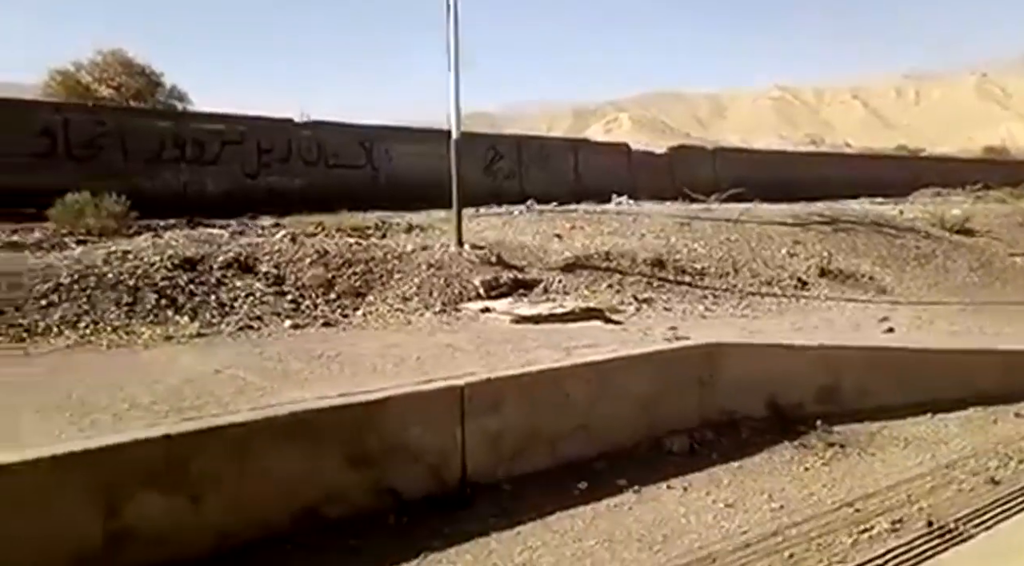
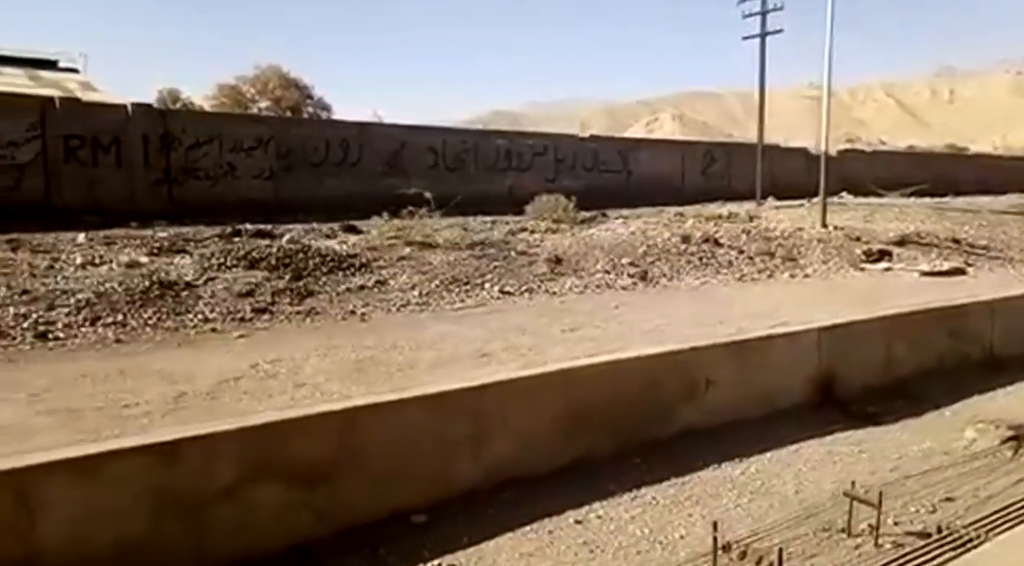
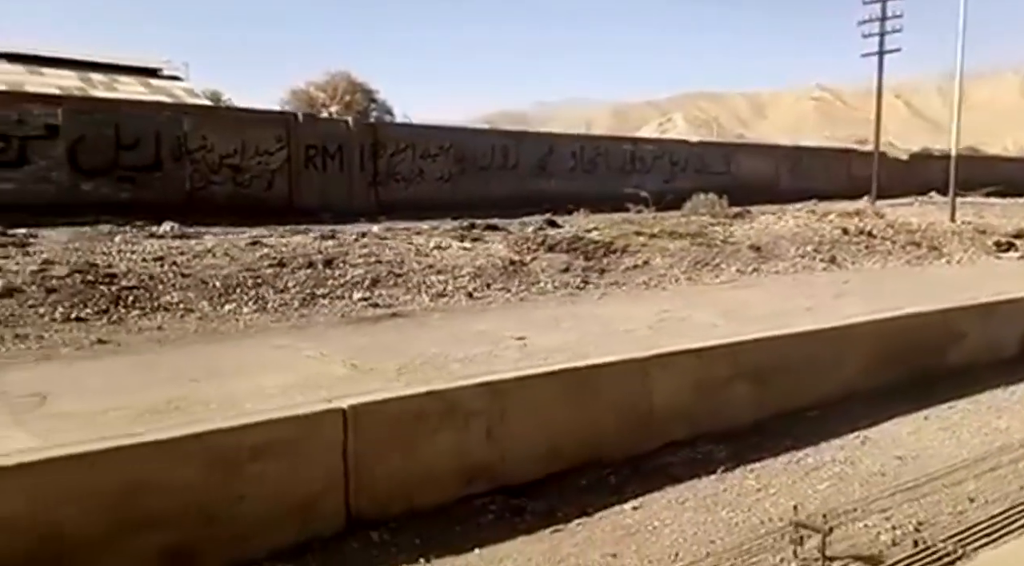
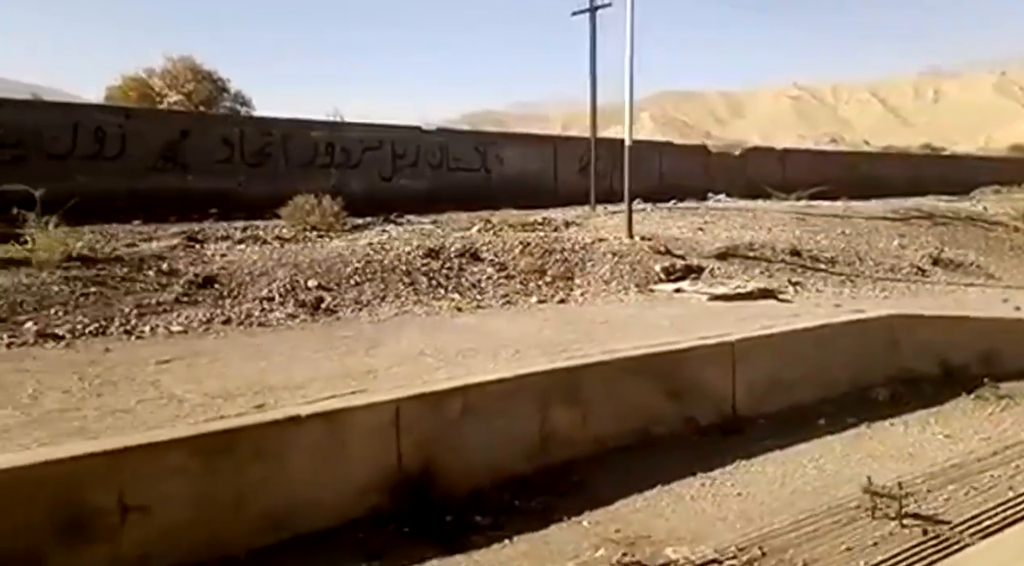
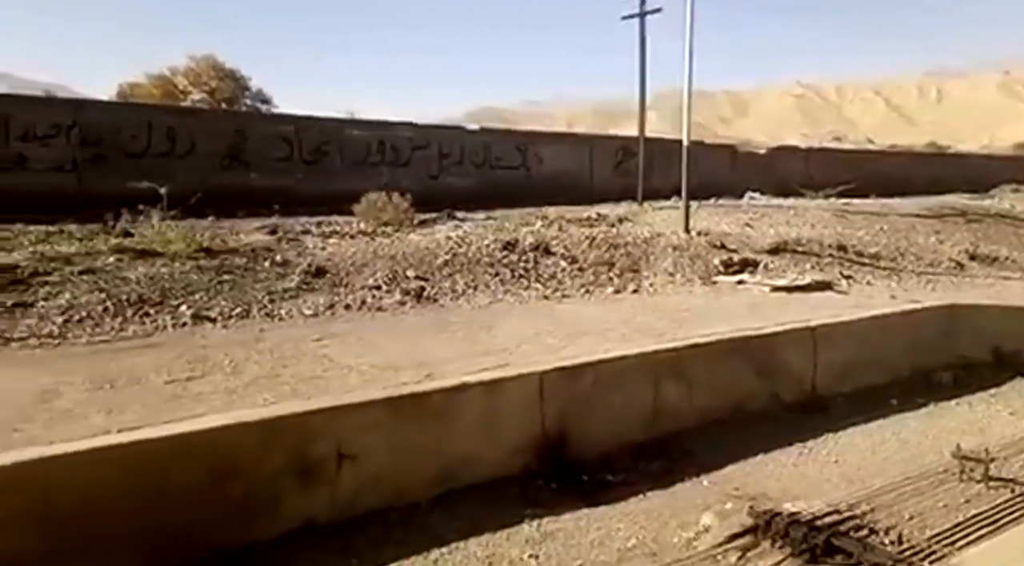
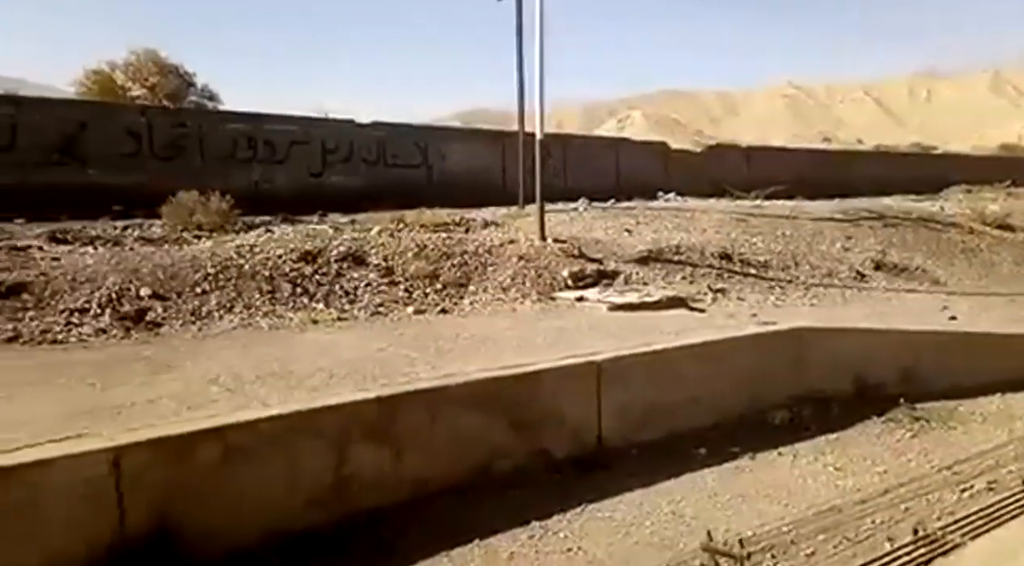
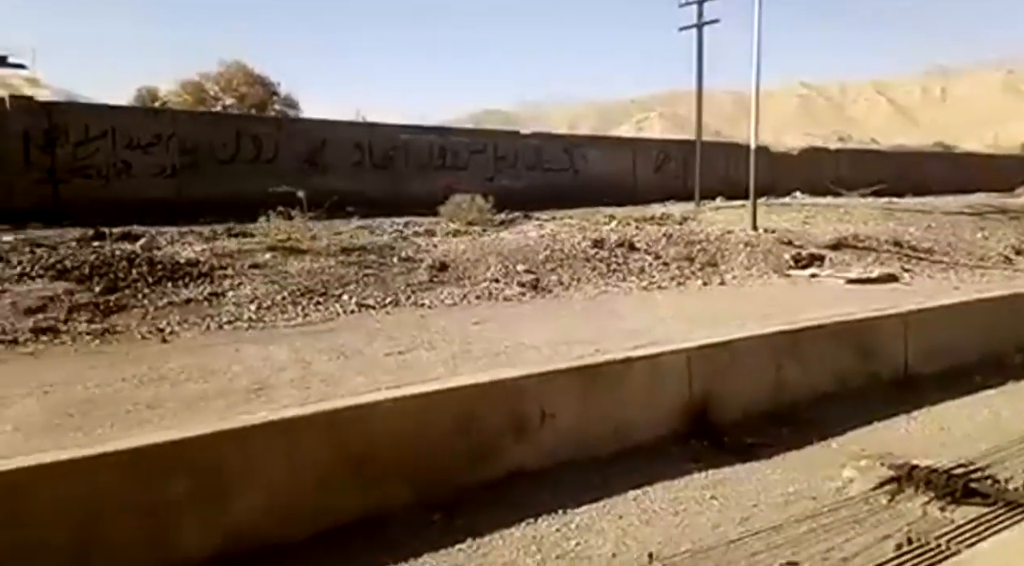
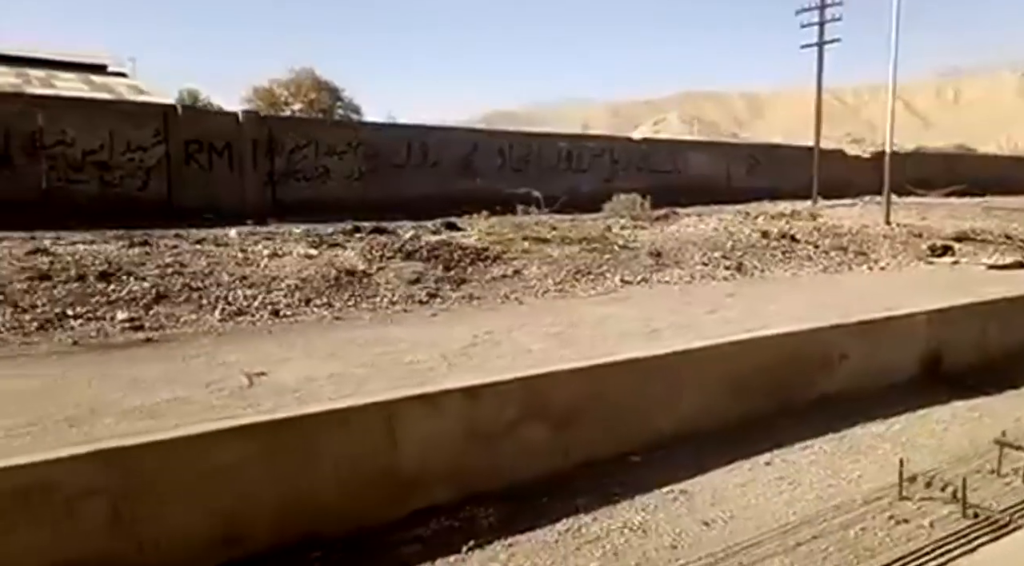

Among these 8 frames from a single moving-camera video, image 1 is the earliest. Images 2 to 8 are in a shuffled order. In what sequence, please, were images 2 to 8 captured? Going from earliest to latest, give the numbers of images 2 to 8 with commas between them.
6, 4, 5, 7, 2, 8, 3
